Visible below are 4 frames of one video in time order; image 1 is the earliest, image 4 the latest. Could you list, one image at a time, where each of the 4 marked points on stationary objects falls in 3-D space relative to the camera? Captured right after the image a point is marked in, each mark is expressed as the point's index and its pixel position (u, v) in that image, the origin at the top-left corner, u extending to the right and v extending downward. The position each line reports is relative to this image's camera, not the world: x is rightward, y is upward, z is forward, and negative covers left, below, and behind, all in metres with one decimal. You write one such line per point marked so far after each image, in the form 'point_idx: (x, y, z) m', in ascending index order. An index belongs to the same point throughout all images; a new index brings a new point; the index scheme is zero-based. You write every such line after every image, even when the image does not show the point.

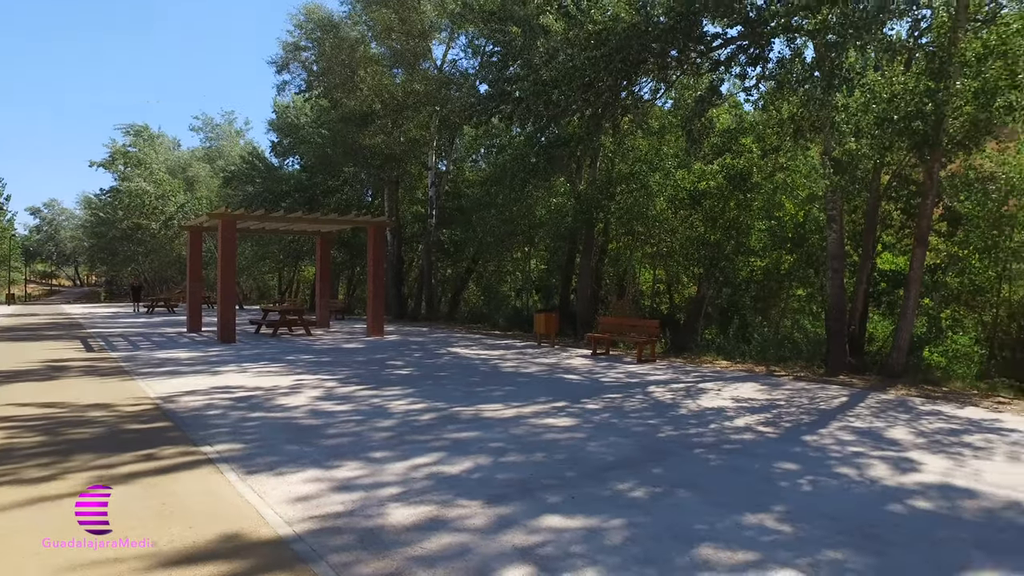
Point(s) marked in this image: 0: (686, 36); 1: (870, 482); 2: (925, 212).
0: (+3.5, +5.0, +13.7) m
1: (+2.7, -1.5, +5.2) m
2: (+7.4, +1.4, +12.3) m
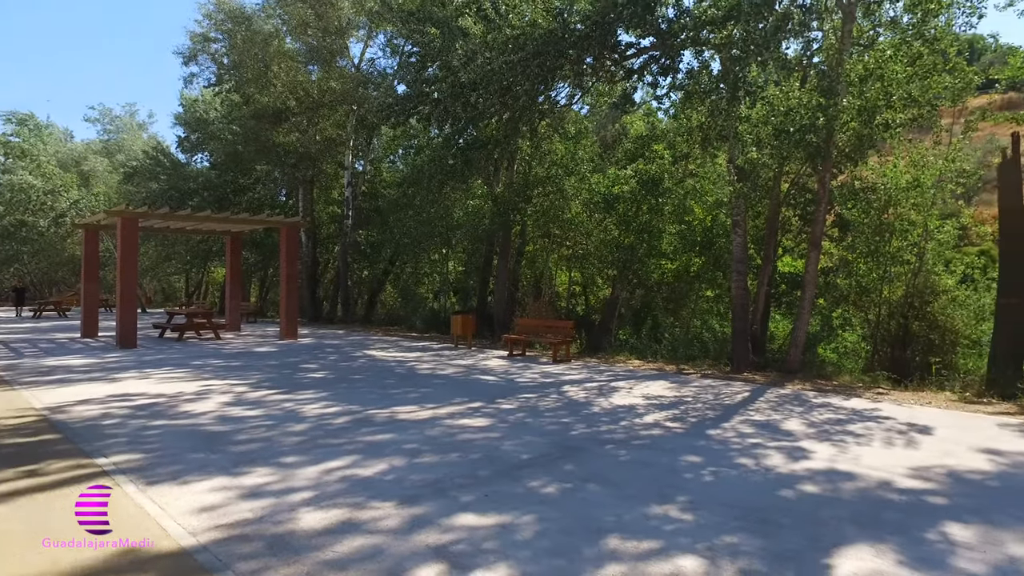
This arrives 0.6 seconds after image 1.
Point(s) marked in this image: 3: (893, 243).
0: (+1.8, +4.9, +14.0) m
1: (+2.0, -1.5, +5.6) m
2: (+5.8, +1.3, +13.2) m
3: (+8.1, +1.0, +14.9) m
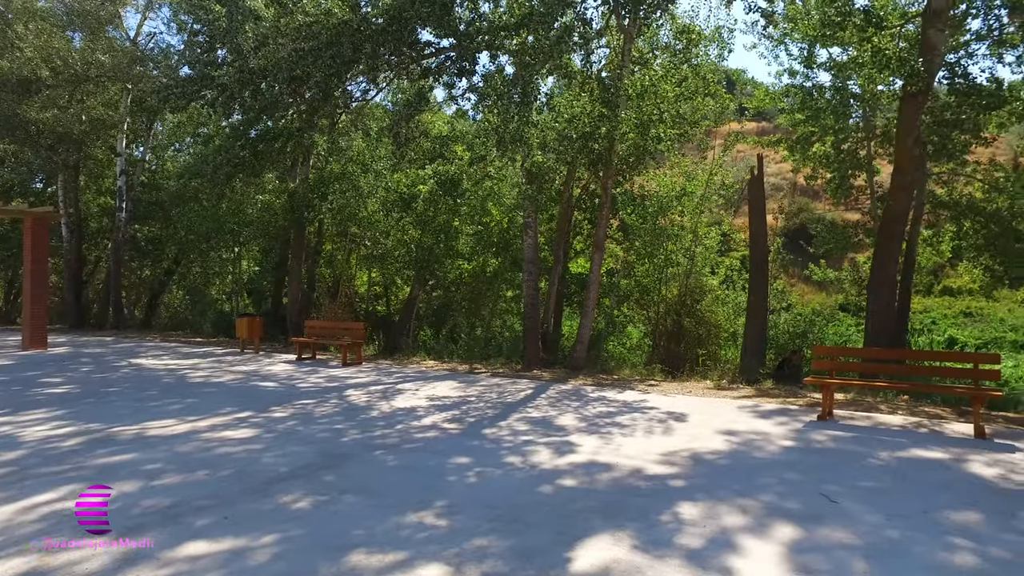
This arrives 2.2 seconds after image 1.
0: (-2.3, +4.9, +13.7) m
1: (+0.1, -1.4, +5.6) m
2: (+1.8, +1.3, +13.9) m
3: (+3.6, +1.0, +16.2) m
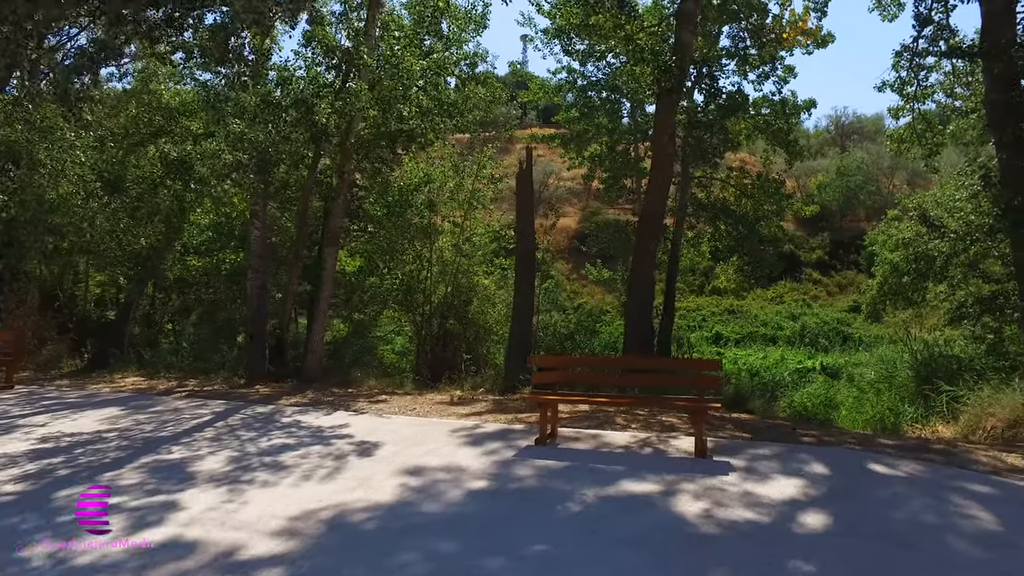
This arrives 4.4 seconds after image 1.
0: (-6.9, +5.0, +10.8) m
1: (-2.3, -1.4, +3.6) m
2: (-3.0, +1.3, +12.1) m
3: (-1.9, +1.0, +14.8) m
